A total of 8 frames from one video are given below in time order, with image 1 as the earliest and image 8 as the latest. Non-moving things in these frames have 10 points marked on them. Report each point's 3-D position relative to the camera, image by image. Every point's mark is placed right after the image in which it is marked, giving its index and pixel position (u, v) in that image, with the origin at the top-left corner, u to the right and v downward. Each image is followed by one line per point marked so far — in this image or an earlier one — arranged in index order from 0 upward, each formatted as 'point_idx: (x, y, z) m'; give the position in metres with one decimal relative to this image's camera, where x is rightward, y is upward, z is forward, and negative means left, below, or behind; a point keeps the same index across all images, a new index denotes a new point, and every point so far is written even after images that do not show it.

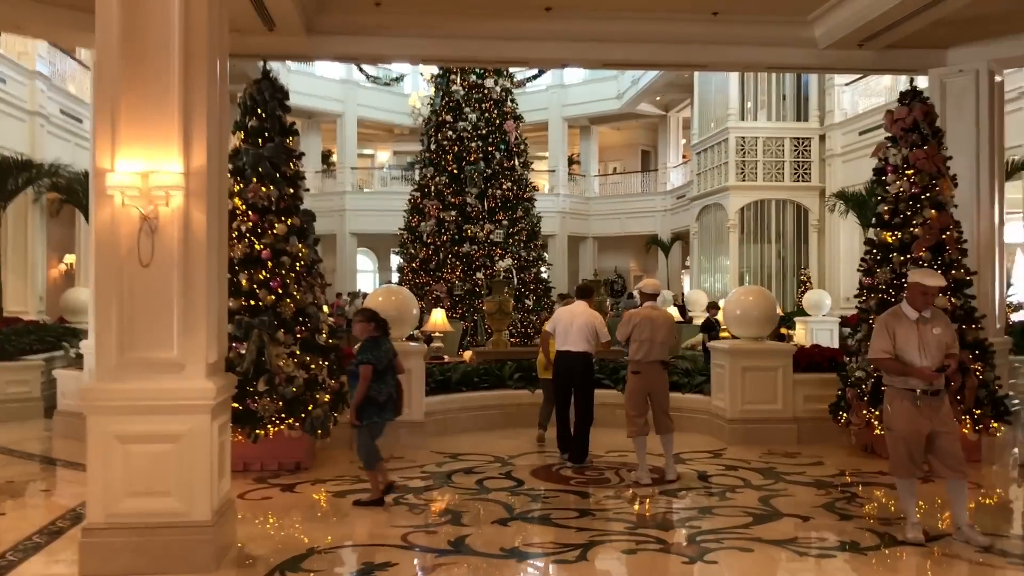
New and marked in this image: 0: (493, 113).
0: (-0.3, +2.5, +14.6) m
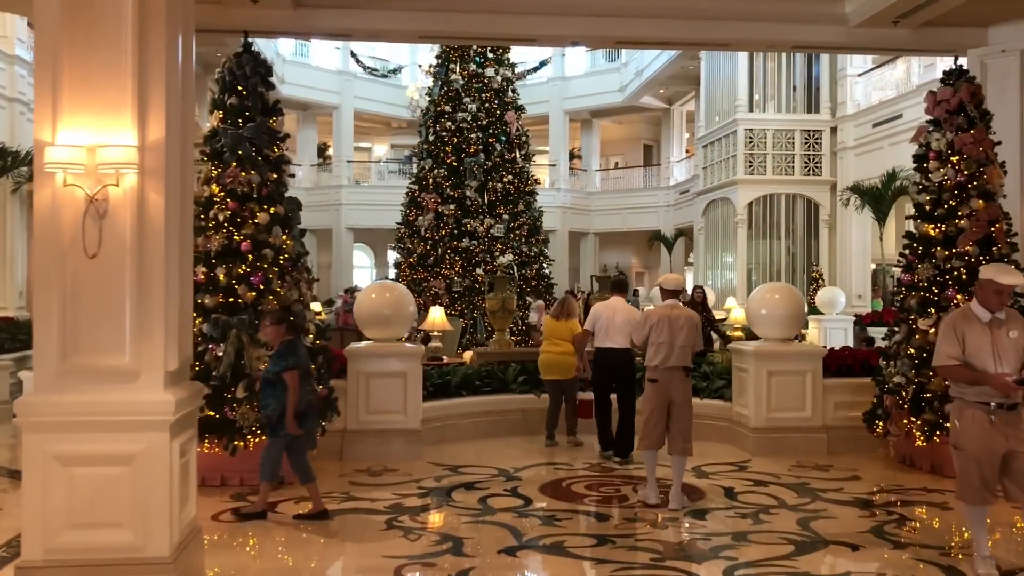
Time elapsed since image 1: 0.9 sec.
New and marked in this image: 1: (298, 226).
0: (-0.3, +2.6, +14.0) m
1: (-1.2, +0.4, +5.5) m
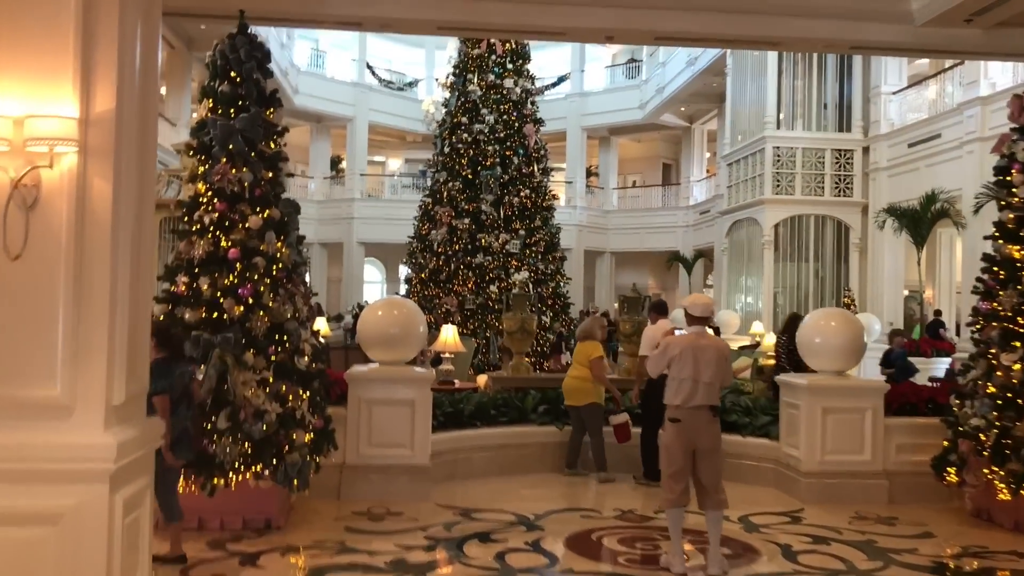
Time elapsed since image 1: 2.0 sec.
0: (0.0, +2.3, +13.4) m
1: (-1.1, +0.3, +4.9) m
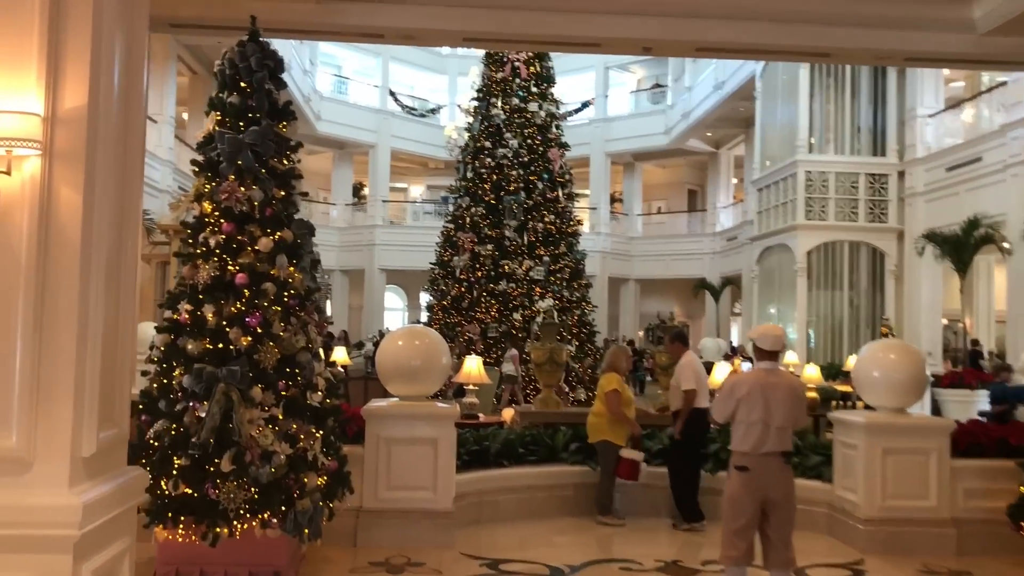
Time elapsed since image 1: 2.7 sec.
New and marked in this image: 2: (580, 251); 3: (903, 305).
0: (+0.3, +2.0, +13.0) m
1: (-0.9, +0.2, +4.5) m
2: (+0.9, +0.5, +13.2) m
3: (+6.3, -0.3, +15.6) m
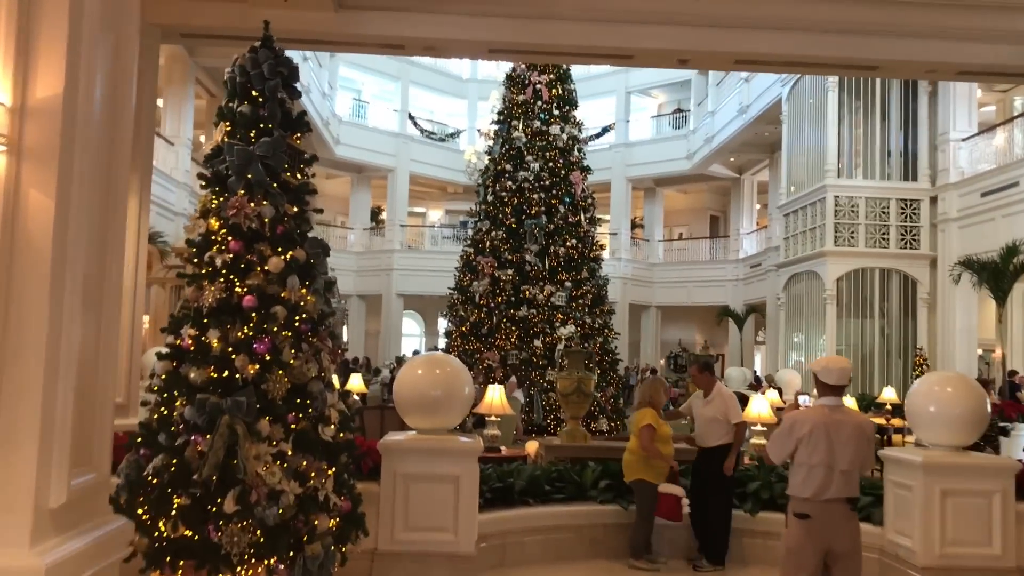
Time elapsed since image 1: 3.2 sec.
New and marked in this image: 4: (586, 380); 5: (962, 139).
0: (+0.6, +1.6, +12.7) m
1: (-0.8, 0.0, +4.2) m
2: (+1.2, +0.1, +12.9) m
3: (+6.6, -0.7, +15.2) m
4: (+0.6, -0.7, +7.6) m
5: (+6.9, +2.3, +14.9) m
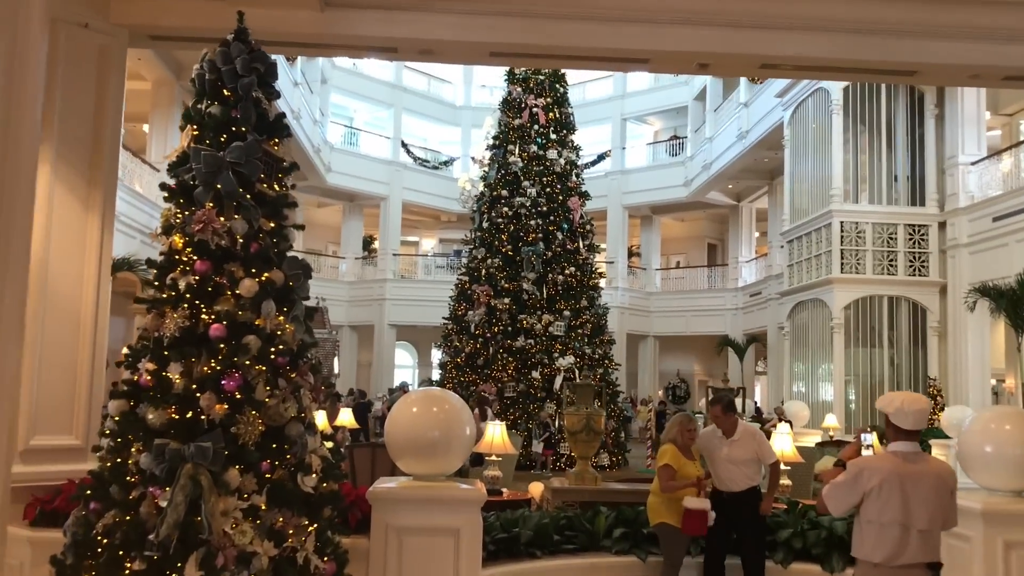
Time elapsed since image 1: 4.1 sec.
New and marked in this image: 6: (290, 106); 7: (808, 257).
0: (+0.6, +1.3, +12.3) m
1: (-0.8, -0.1, +3.6) m
2: (+1.2, -0.2, +12.4) m
3: (+6.5, -1.2, +14.7) m
4: (+0.6, -0.9, +7.0) m
5: (+6.8, +1.9, +14.5) m
6: (-4.3, +3.5, +18.8) m
7: (+4.9, +0.5, +16.1) m
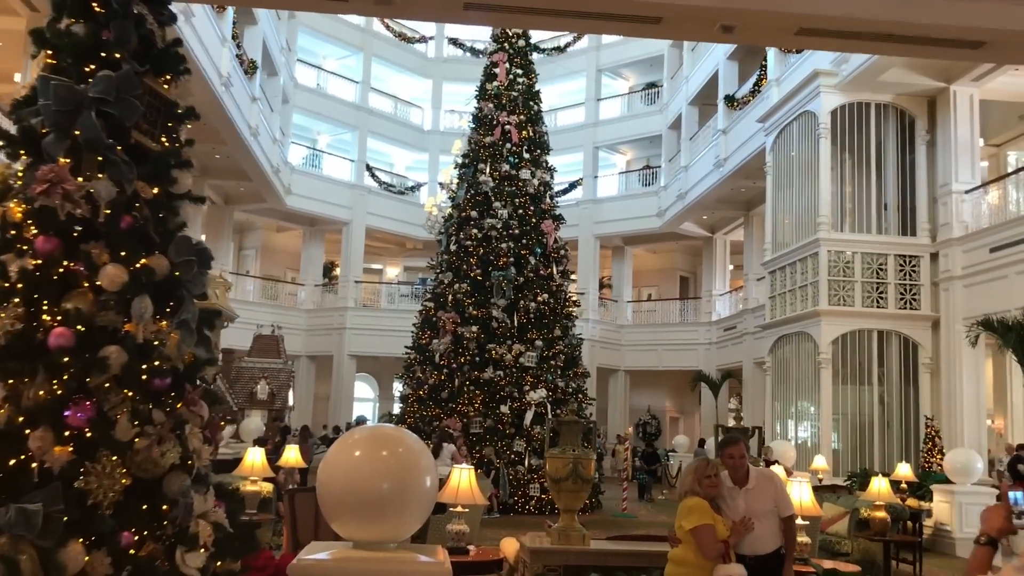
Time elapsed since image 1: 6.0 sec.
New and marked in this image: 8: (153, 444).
0: (+0.2, +0.9, +11.3) m
1: (-0.8, 0.0, +2.6) m
2: (+0.8, -0.6, +11.4) m
3: (+6.1, -1.7, +13.8) m
4: (+0.4, -1.0, +6.0) m
5: (+6.4, +1.4, +13.8) m
6: (-4.8, +3.0, +17.7) m
7: (+4.4, 0.0, +15.3) m
8: (-0.9, -0.4, +2.4) m
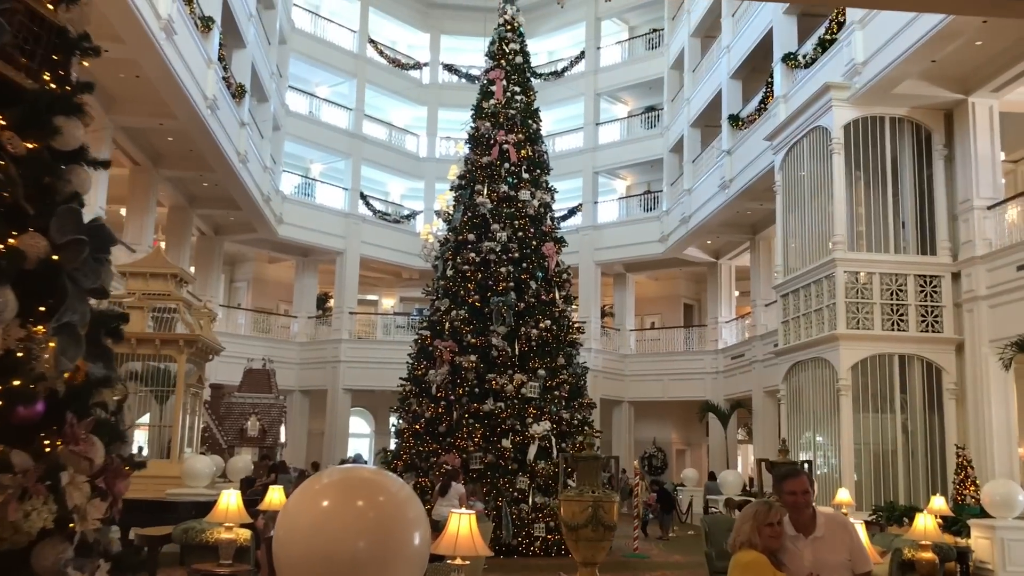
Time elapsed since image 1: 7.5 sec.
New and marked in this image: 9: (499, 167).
0: (+0.2, +0.7, +10.6) m
1: (-0.8, 0.0, +1.9) m
2: (+0.8, -0.8, +10.7) m
3: (+6.1, -1.9, +13.1) m
4: (+0.4, -1.1, +5.2) m
5: (+6.4, +1.1, +13.1) m
6: (-4.9, +2.5, +17.1) m
7: (+4.4, -0.3, +14.5) m
8: (-0.8, -0.3, +1.6) m
9: (-0.1, +1.4, +11.1) m
